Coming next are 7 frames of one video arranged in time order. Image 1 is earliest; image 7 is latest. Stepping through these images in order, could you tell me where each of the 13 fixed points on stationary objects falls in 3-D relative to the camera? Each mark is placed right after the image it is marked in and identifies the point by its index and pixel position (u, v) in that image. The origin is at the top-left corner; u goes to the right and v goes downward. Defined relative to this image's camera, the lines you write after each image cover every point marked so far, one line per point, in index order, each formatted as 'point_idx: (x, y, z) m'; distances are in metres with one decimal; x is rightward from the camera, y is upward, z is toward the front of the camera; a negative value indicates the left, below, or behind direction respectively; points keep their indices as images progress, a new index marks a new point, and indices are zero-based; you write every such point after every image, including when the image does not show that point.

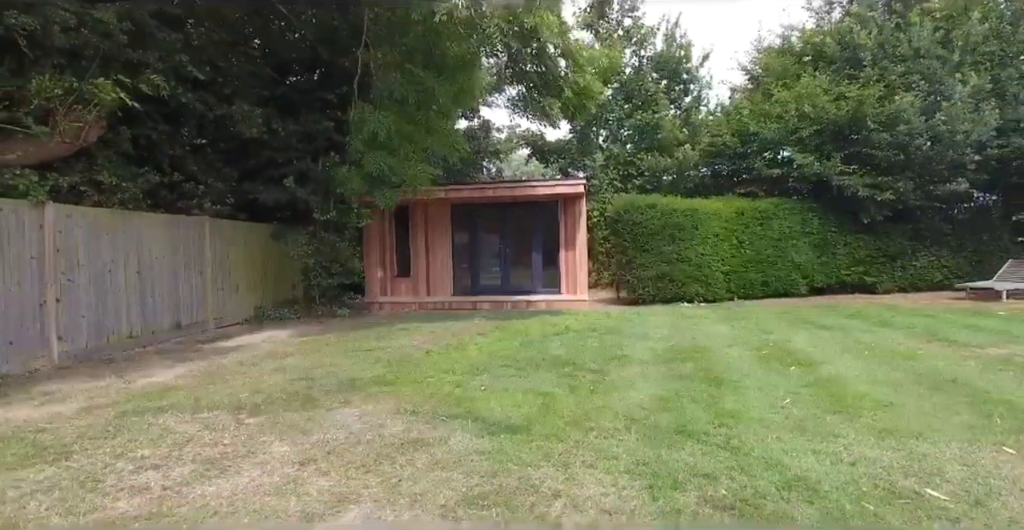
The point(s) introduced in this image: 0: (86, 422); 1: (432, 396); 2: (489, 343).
0: (-3.0, -1.1, +4.3) m
1: (-0.6, -1.0, +4.6) m
2: (-0.3, -0.9, +7.1) m
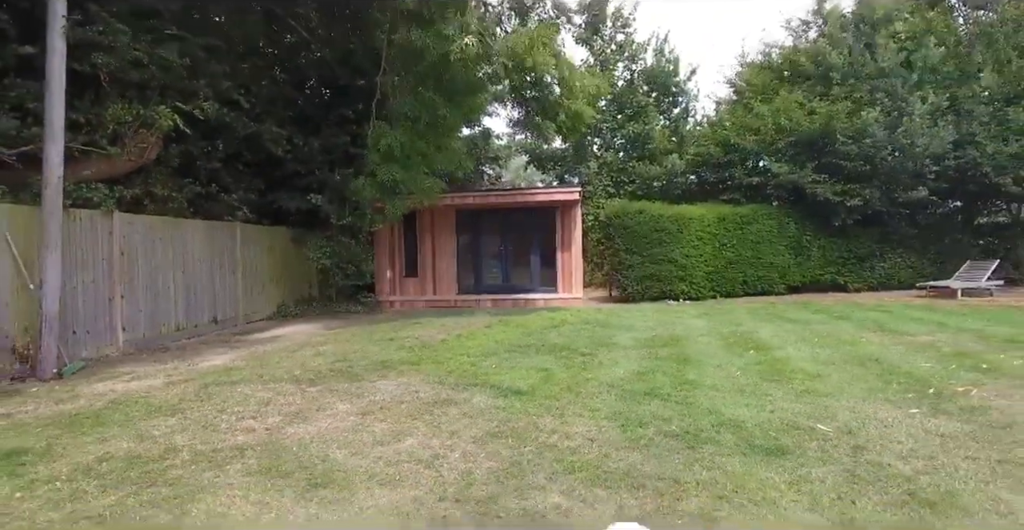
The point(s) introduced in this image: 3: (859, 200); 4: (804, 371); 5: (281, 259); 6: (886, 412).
0: (-3.0, -1.1, +5.4) m
1: (-0.6, -1.0, +5.7) m
2: (-0.2, -0.9, +8.2) m
3: (+7.6, +1.4, +13.1) m
4: (+2.7, -1.0, +5.5) m
5: (-4.7, +0.1, +12.3) m
6: (+2.6, -1.0, +4.1) m
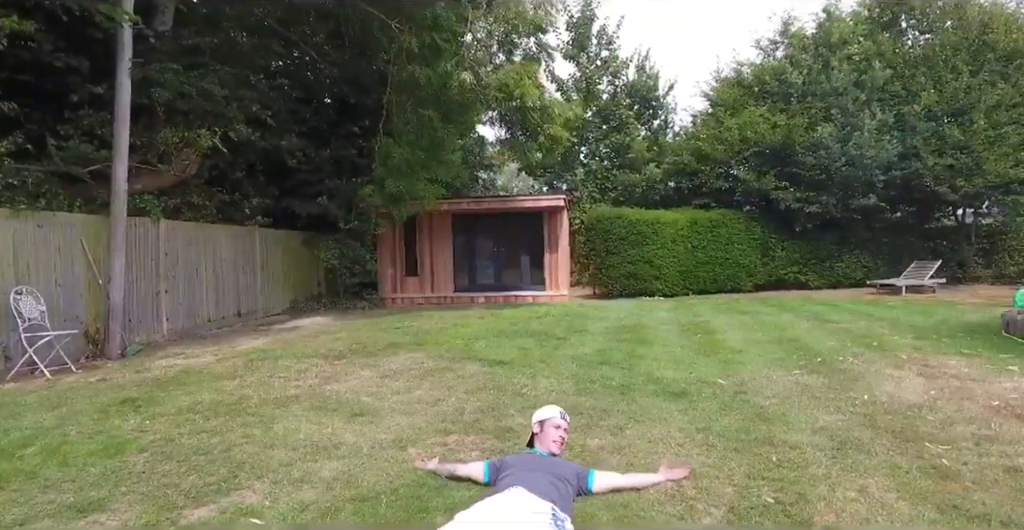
0: (-3.2, -1.1, +6.7) m
1: (-0.7, -1.0, +7.0) m
2: (-0.4, -0.9, +9.5) m
3: (+7.4, +1.4, +14.5) m
4: (+2.5, -0.9, +6.8) m
5: (-4.9, +0.1, +13.6) m
6: (+2.4, -1.0, +5.4) m
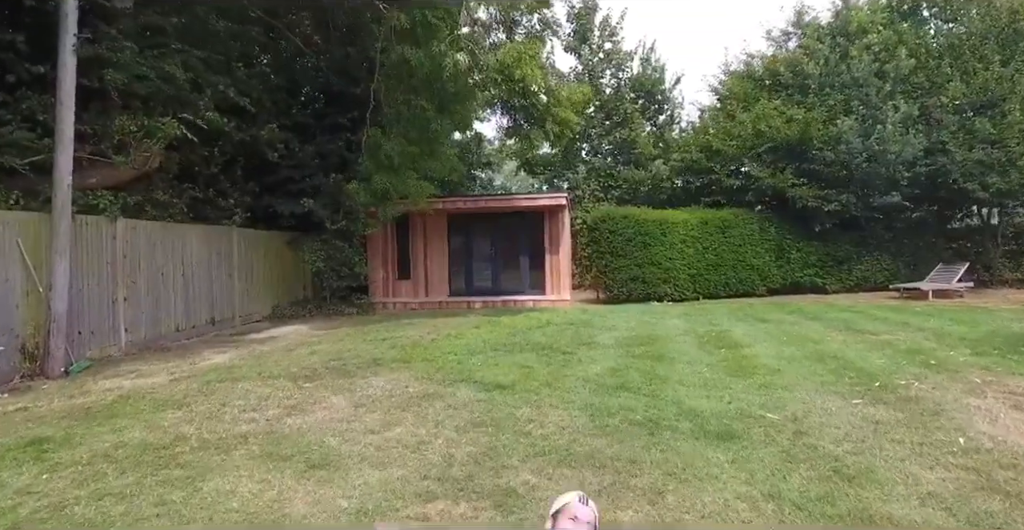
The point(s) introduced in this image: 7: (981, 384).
0: (-3.1, -1.2, +5.7) m
1: (-0.7, -1.0, +6.1) m
2: (-0.4, -1.0, +8.6) m
3: (+7.3, +1.4, +13.5) m
4: (+2.5, -1.0, +5.9) m
5: (-5.0, +0.1, +12.6) m
6: (+2.4, -1.0, +4.5) m
7: (+3.8, -1.0, +4.9) m
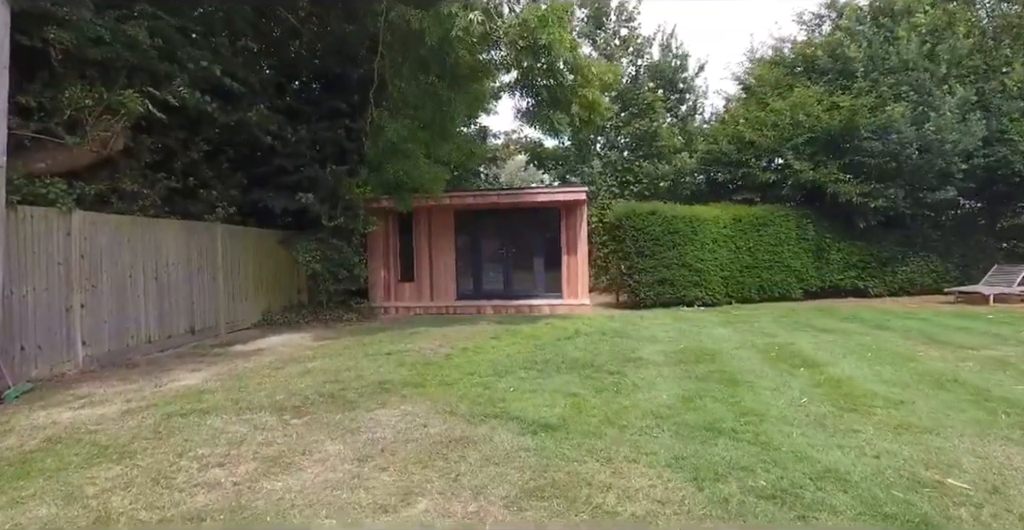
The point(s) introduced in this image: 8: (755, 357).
0: (-2.8, -1.2, +4.4) m
1: (-0.4, -1.1, +4.8) m
2: (-0.1, -1.0, +7.3) m
3: (+7.7, +1.3, +12.3) m
4: (+2.9, -1.0, +4.6) m
5: (-4.6, 0.0, +11.3) m
6: (+2.8, -1.0, +3.3) m
7: (+4.2, -1.0, +3.7) m
8: (+2.7, -1.0, +6.5) m
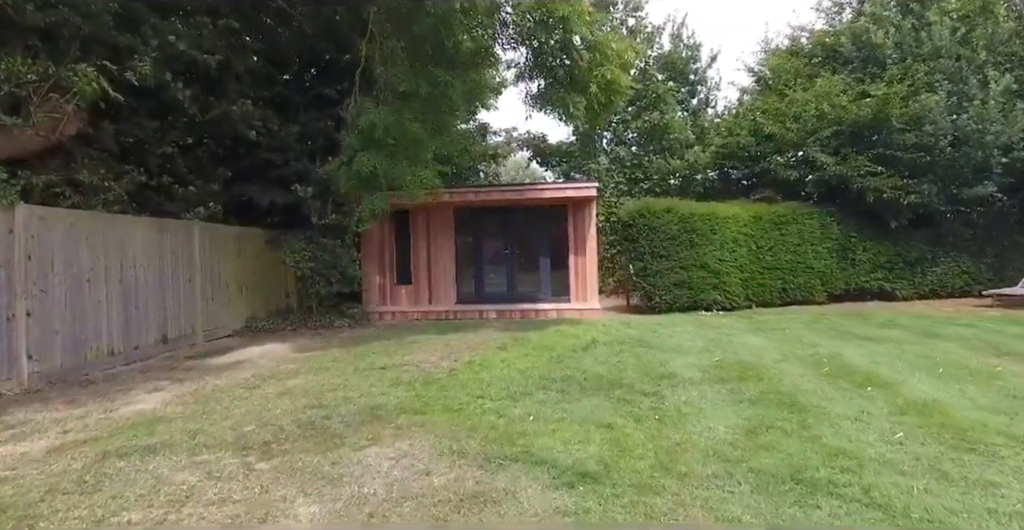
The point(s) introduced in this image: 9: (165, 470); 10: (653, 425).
0: (-2.7, -1.2, +3.5) m
1: (-0.2, -1.1, +3.9) m
2: (0.0, -1.0, +6.4) m
3: (+7.8, +1.3, +11.5) m
4: (+3.0, -1.0, +3.7) m
5: (-4.5, 0.0, +10.4) m
6: (+2.9, -1.0, +2.4) m
7: (+4.3, -1.0, +2.8) m
8: (+2.8, -1.0, +5.6) m
9: (-2.0, -1.1, +3.4) m
10: (+0.9, -1.1, +3.9) m
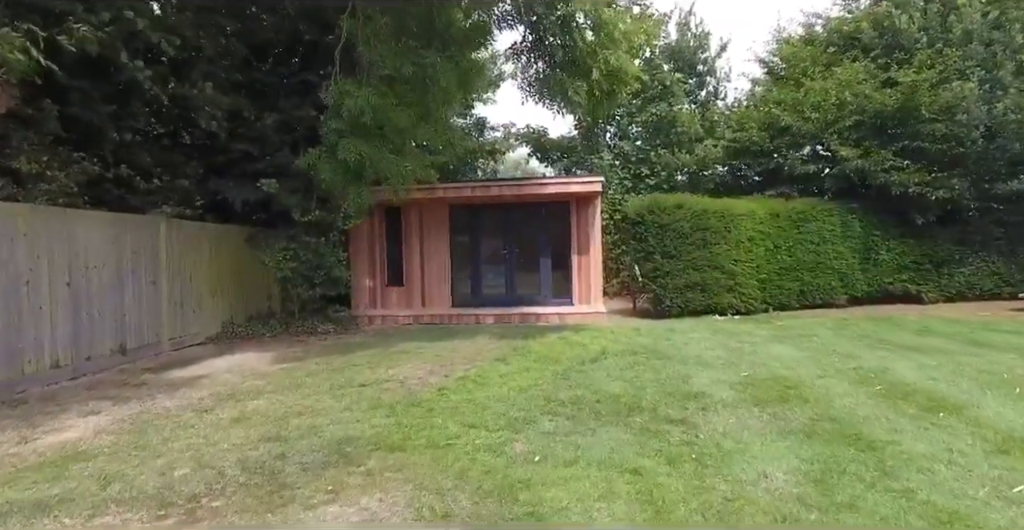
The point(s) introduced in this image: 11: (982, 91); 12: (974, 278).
0: (-2.7, -1.2, +2.7) m
1: (-0.2, -1.1, +3.0) m
2: (0.0, -1.0, +5.6) m
3: (+7.7, +1.3, +10.6) m
4: (+3.0, -1.0, +2.9) m
5: (-4.5, 0.0, +9.5) m
6: (+2.9, -1.1, +1.5) m
7: (+4.4, -1.0, +1.9) m
8: (+2.8, -1.0, +4.8) m
9: (-2.0, -1.2, +2.5) m
10: (+0.9, -1.1, +3.1) m
11: (+8.4, +3.1, +10.6) m
12: (+8.9, -0.3, +11.5) m
